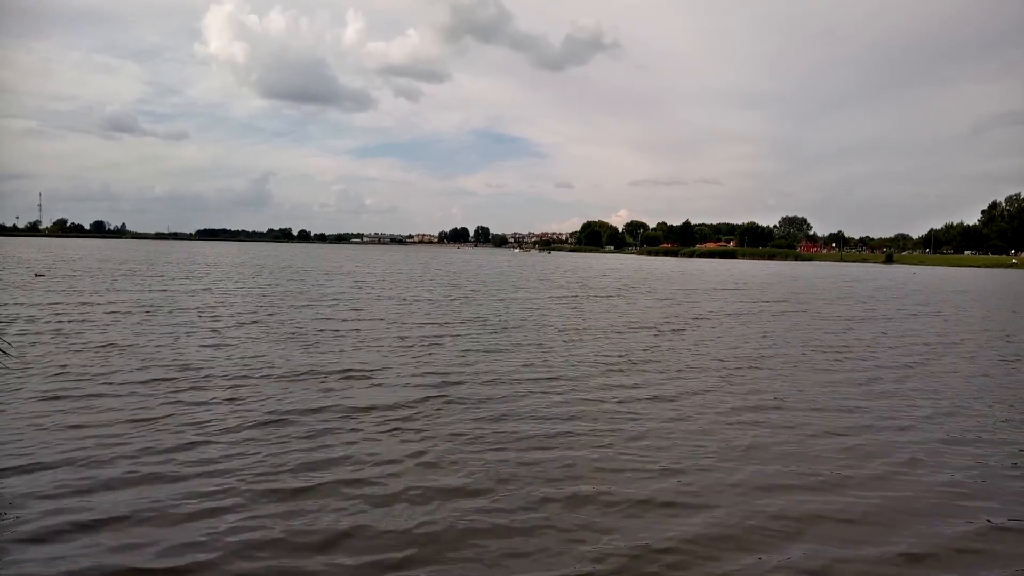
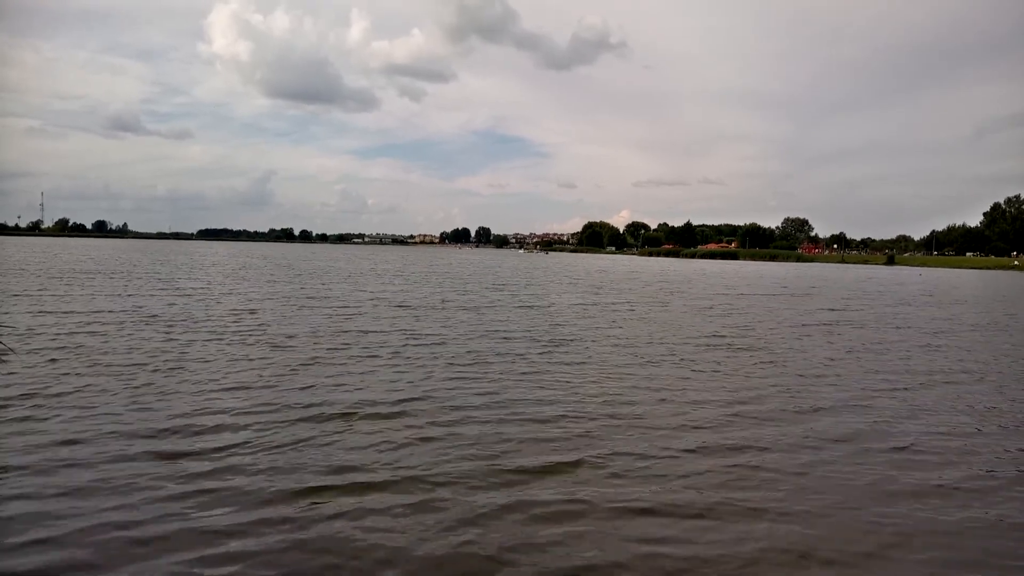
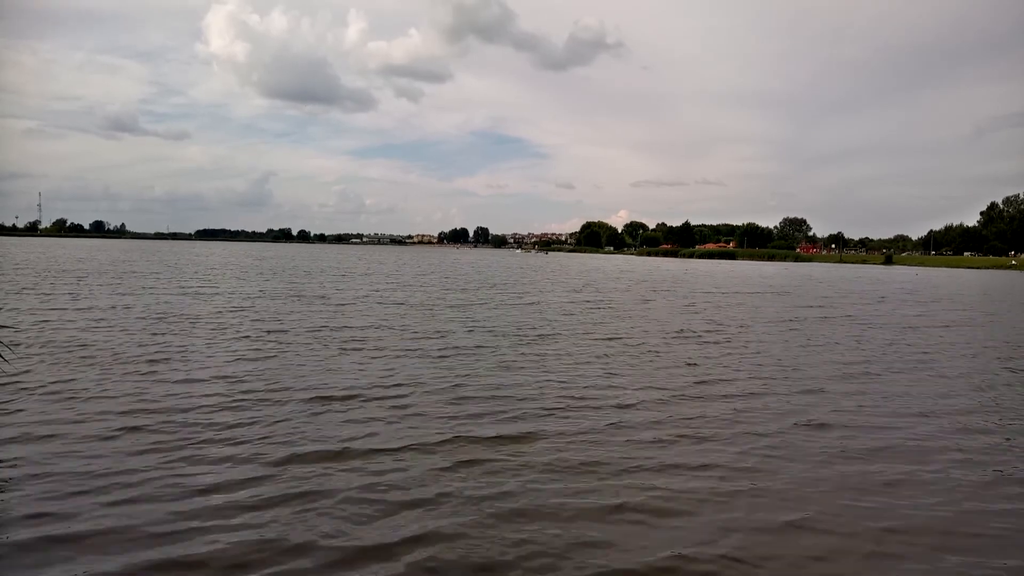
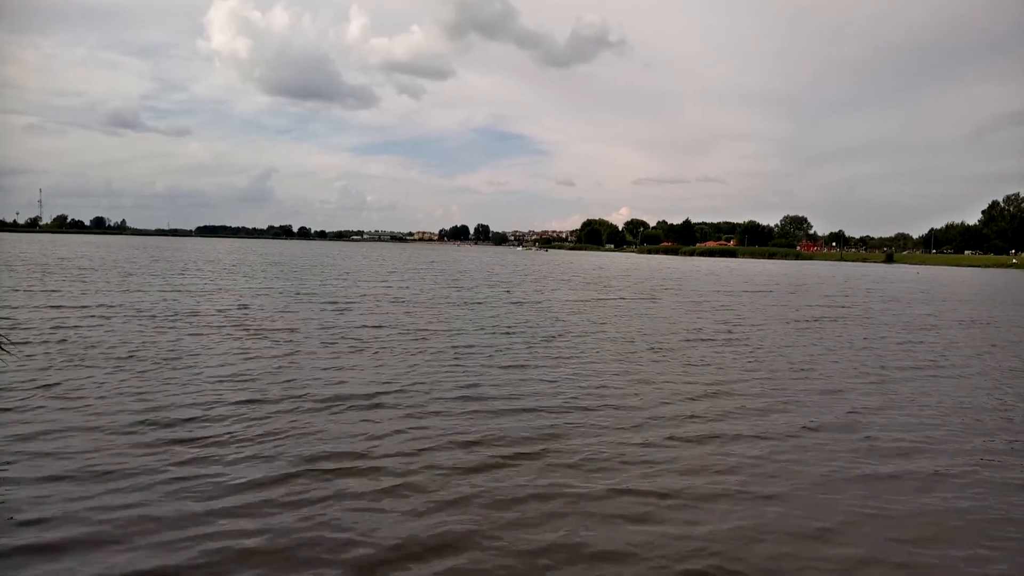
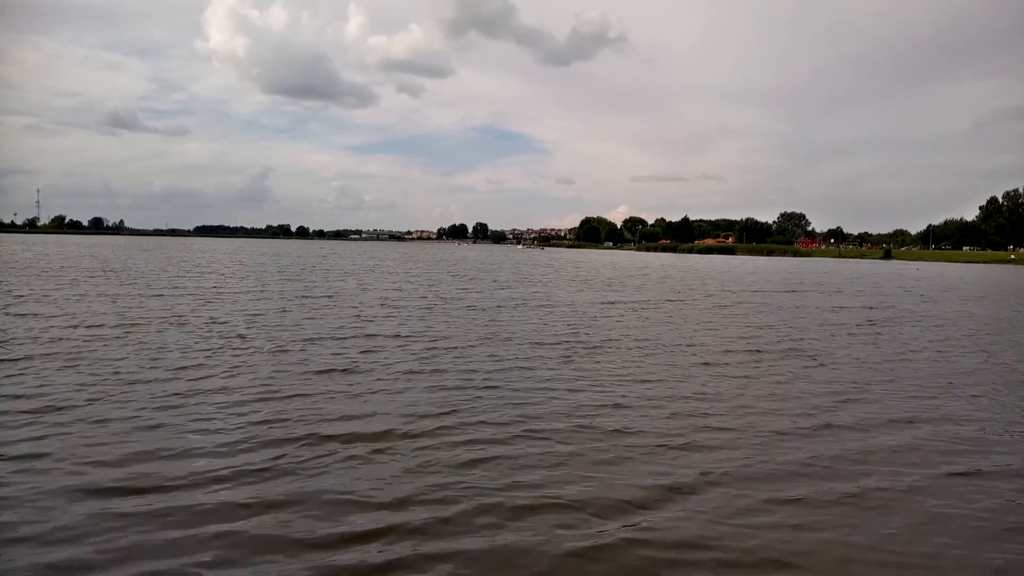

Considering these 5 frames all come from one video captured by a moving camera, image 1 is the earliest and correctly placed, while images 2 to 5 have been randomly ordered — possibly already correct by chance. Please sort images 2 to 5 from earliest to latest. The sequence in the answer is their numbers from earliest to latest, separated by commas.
3, 4, 2, 5
